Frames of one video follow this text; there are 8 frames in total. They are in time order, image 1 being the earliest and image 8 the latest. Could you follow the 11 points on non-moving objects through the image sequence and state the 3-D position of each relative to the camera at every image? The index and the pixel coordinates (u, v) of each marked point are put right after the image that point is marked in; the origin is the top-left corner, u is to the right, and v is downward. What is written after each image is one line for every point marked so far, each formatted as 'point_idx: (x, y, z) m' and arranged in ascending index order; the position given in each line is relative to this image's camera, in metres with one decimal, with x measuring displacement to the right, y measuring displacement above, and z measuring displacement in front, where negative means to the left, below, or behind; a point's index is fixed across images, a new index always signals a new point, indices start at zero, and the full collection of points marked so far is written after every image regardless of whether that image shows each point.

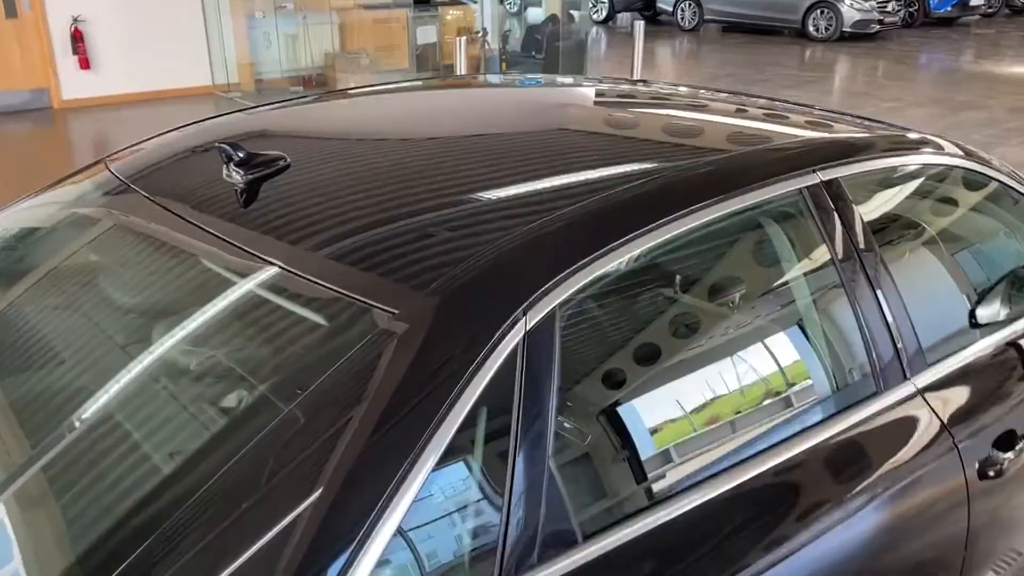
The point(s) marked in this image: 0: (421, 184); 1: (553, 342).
0: (-0.2, +0.2, +1.5) m
1: (+0.1, -0.1, +1.3) m
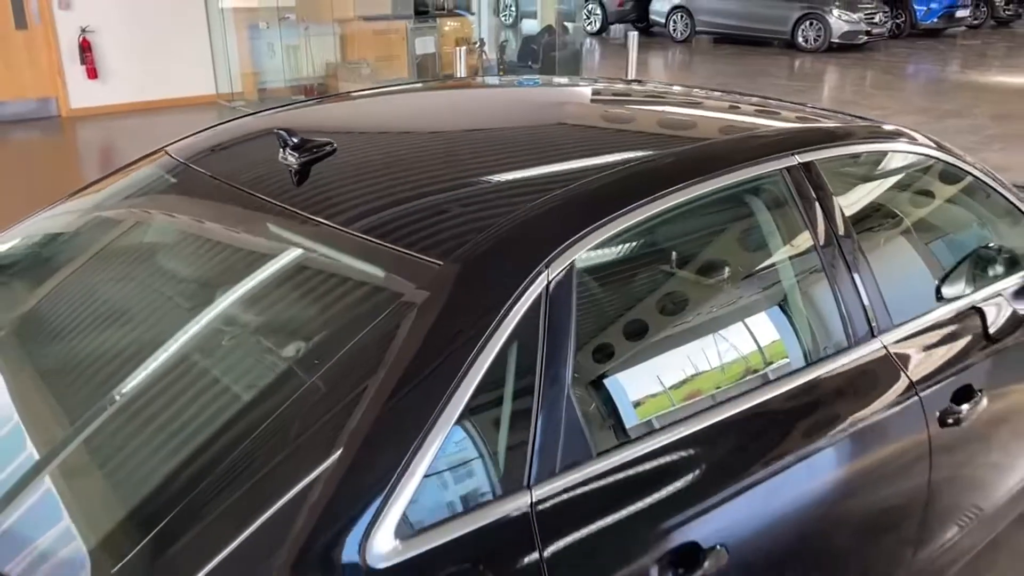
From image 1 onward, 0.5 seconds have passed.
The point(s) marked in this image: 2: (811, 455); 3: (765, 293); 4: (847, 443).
0: (-0.2, +0.2, +1.7) m
1: (+0.1, -0.1, +1.5) m
2: (+0.6, -0.4, +1.8) m
3: (+0.6, -0.1, +1.9) m
4: (+0.7, -0.3, +1.9) m
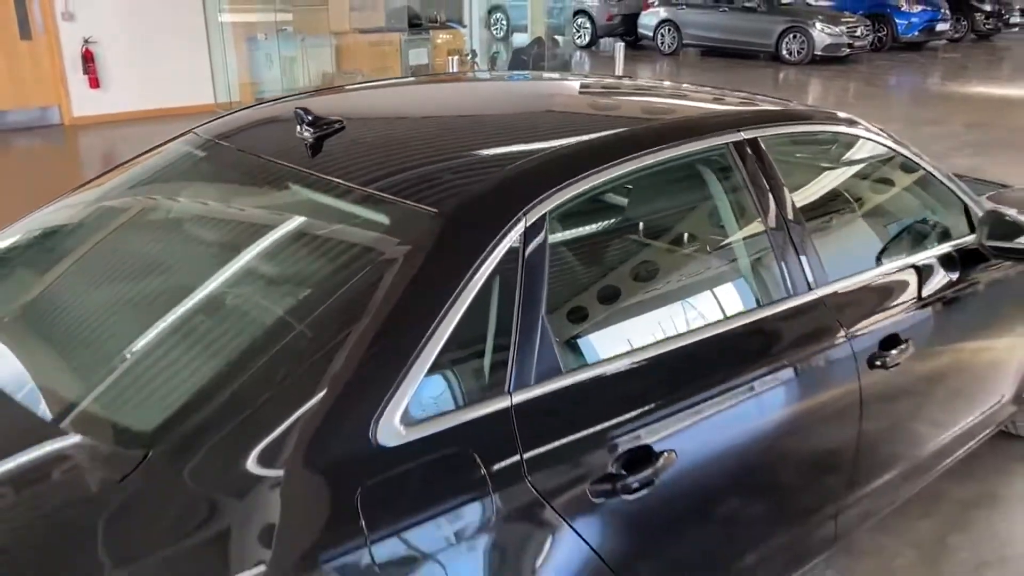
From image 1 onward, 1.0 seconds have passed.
0: (-0.2, +0.3, +2.0) m
1: (+0.1, 0.0, +1.8) m
2: (+0.6, -0.3, +2.1) m
3: (+0.6, 0.0, +2.2) m
4: (+0.7, -0.3, +2.1) m
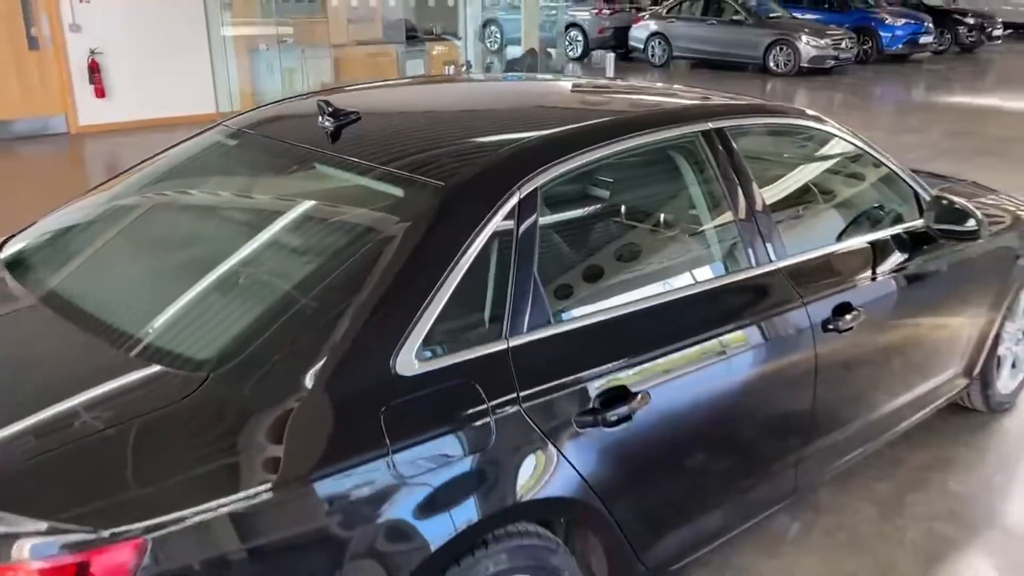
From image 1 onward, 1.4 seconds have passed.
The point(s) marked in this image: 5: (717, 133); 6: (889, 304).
0: (-0.2, +0.4, +2.2) m
1: (+0.1, +0.1, +2.0) m
2: (+0.6, -0.2, +2.3) m
3: (+0.6, +0.1, +2.5) m
4: (+0.7, -0.2, +2.4) m
5: (+0.6, +0.4, +2.5) m
6: (+1.2, 0.0, +2.8) m
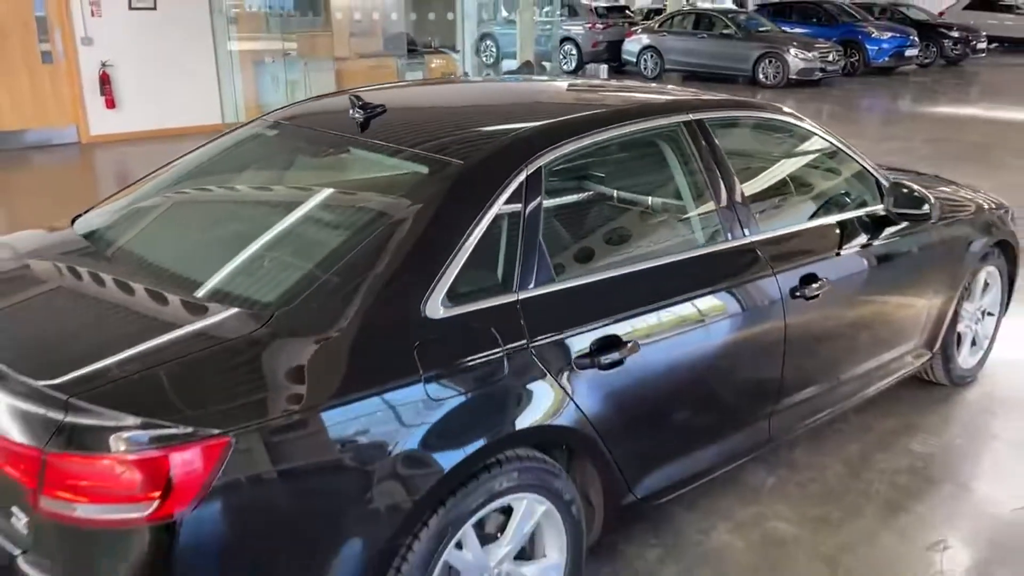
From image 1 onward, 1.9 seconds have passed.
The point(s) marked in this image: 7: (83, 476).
0: (-0.2, +0.5, +2.5) m
1: (+0.1, +0.2, +2.3) m
2: (+0.6, -0.1, +2.6) m
3: (+0.6, +0.2, +2.8) m
4: (+0.7, -0.1, +2.7) m
5: (+0.6, +0.5, +2.8) m
6: (+1.3, 0.0, +3.2) m
7: (-0.8, -0.3, +1.5) m
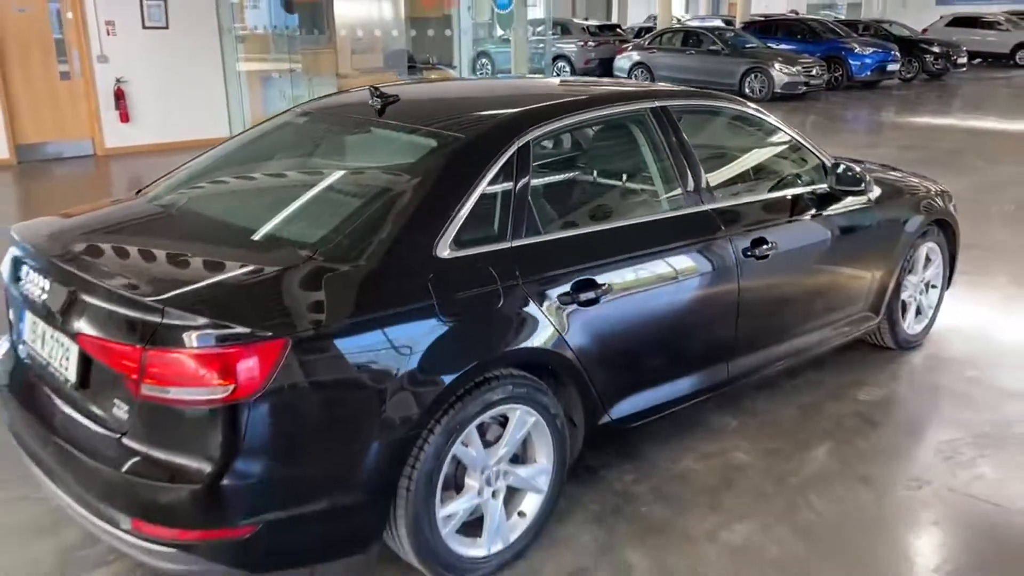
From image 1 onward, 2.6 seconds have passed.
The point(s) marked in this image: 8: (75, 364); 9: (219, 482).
0: (-0.2, +0.6, +3.0) m
1: (+0.1, +0.3, +2.8) m
2: (+0.6, 0.0, +3.1) m
3: (+0.6, +0.3, +3.2) m
4: (+0.7, 0.0, +3.2) m
5: (+0.6, +0.6, +3.3) m
6: (+1.2, +0.2, +3.6) m
7: (-0.8, -0.2, +2.0) m
8: (-1.1, -0.2, +2.2) m
9: (-0.7, -0.4, +2.0) m
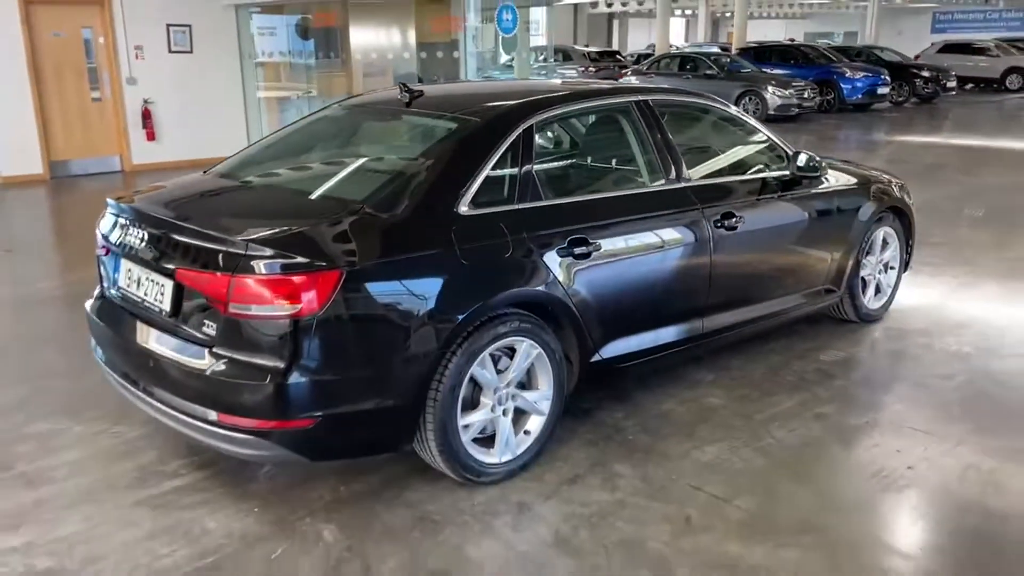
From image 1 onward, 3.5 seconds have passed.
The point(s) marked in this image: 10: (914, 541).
0: (-0.2, +0.7, +3.6) m
1: (+0.1, +0.5, +3.3) m
2: (+0.6, +0.2, +3.6) m
3: (+0.6, +0.4, +3.8) m
4: (+0.7, +0.2, +3.7) m
5: (+0.6, +0.8, +3.9) m
6: (+1.3, +0.3, +4.2) m
7: (-0.8, 0.0, +2.5) m
8: (-1.1, 0.0, +2.7) m
9: (-0.7, -0.3, +2.5) m
10: (+1.2, -0.8, +2.7) m
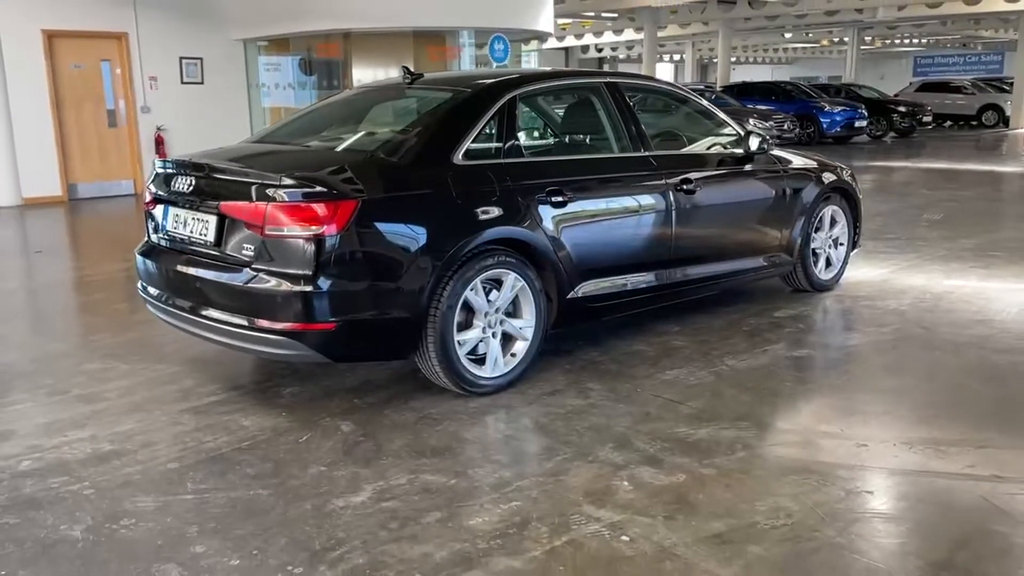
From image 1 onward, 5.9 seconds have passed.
0: (-0.3, +0.9, +4.2) m
1: (0.0, +0.7, +3.9) m
2: (+0.6, +0.4, +4.2) m
3: (+0.5, +0.6, +4.4) m
4: (+0.7, +0.4, +4.3) m
5: (+0.6, +1.0, +4.5) m
6: (+1.2, +0.5, +4.7) m
7: (-0.8, +0.3, +3.1) m
8: (-1.1, +0.2, +3.3) m
9: (-0.7, 0.0, +3.1) m
10: (+1.2, -0.5, +3.2) m
